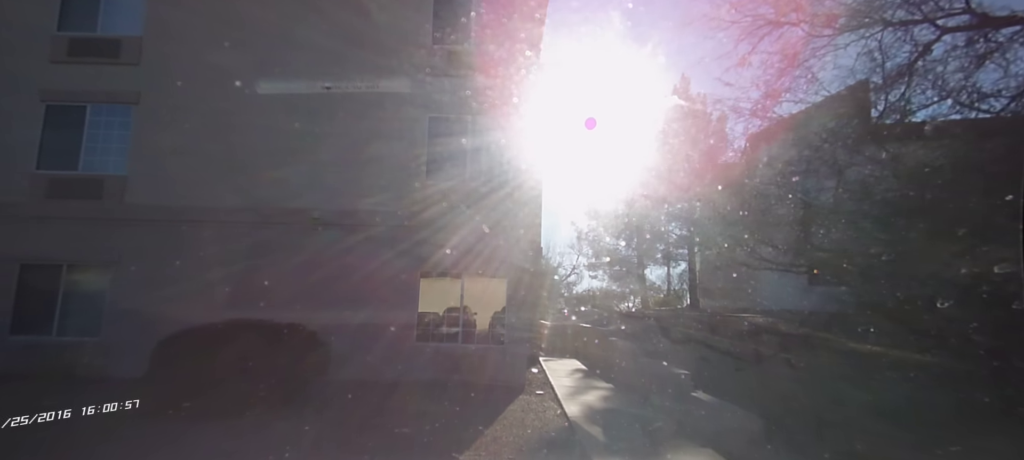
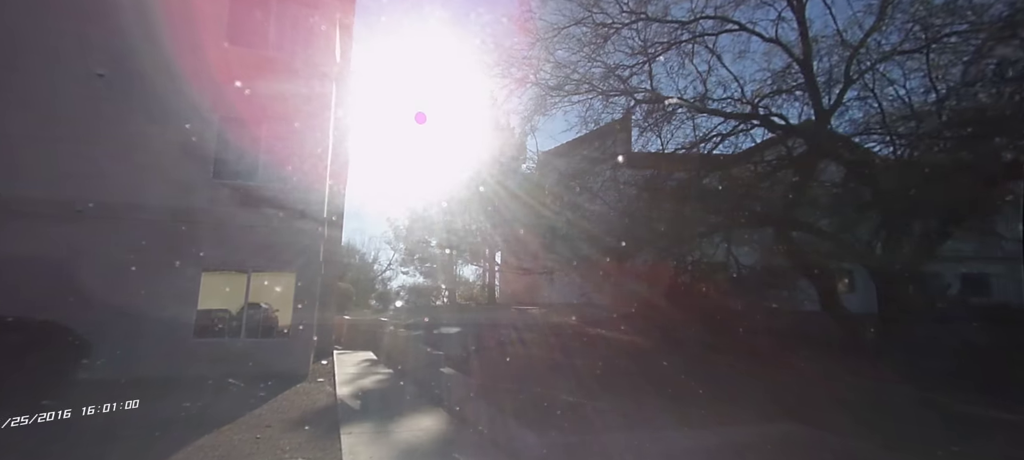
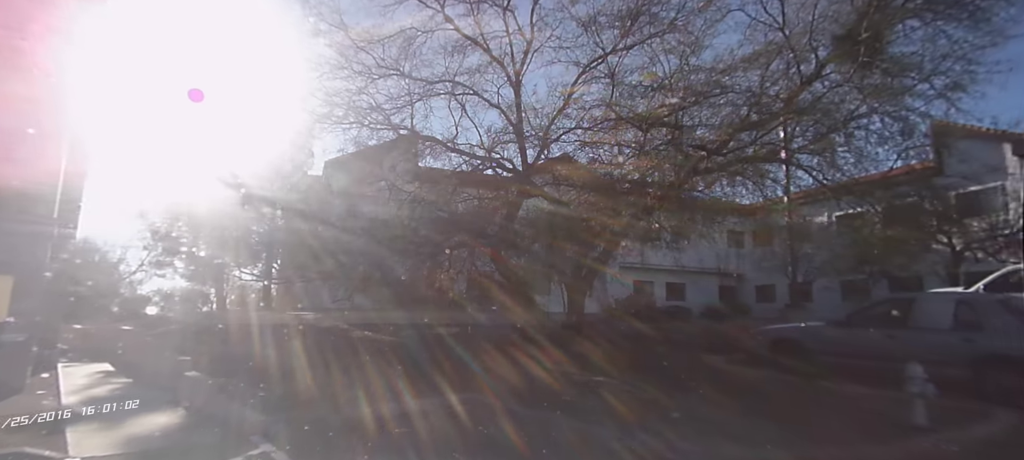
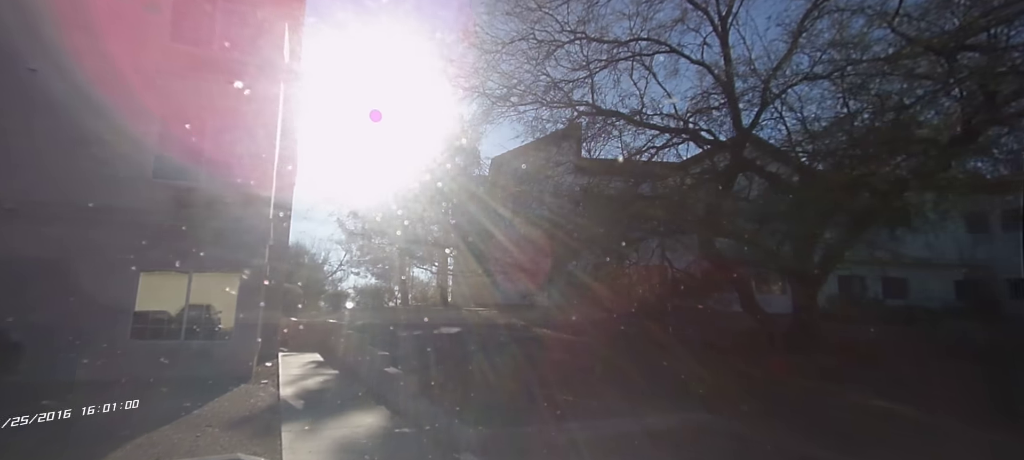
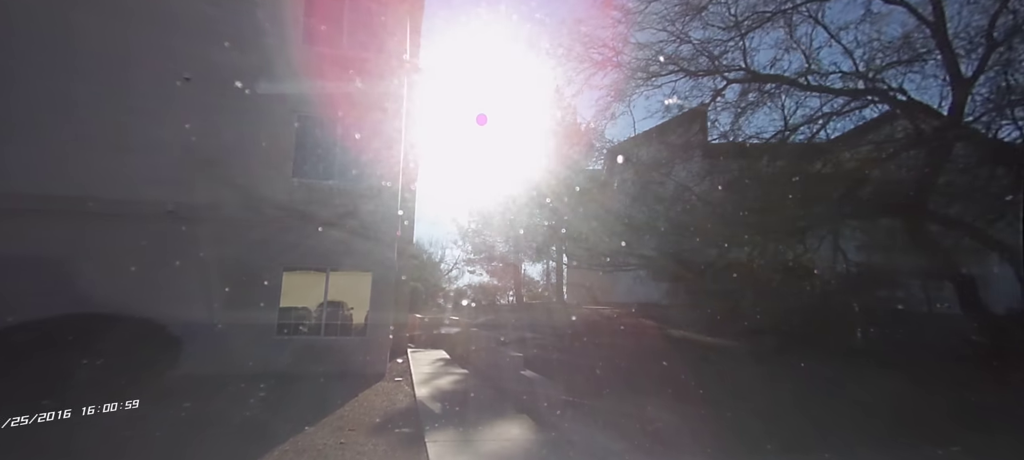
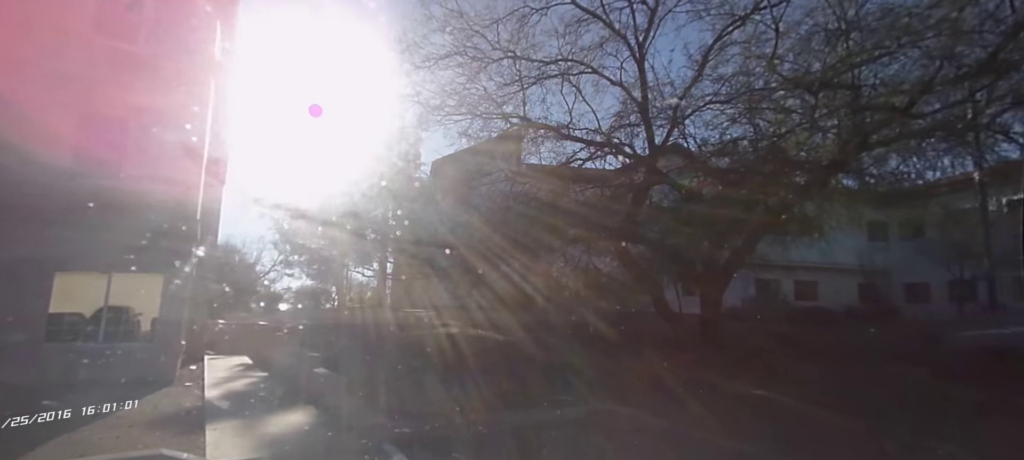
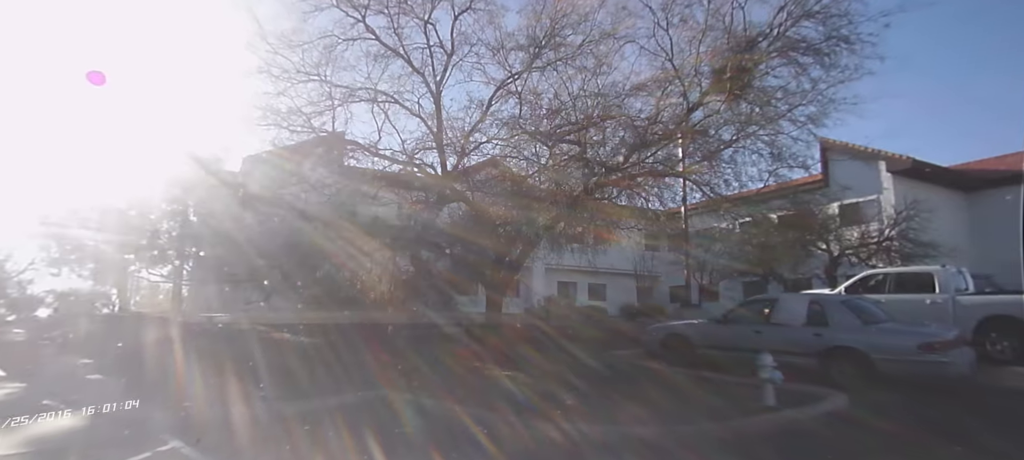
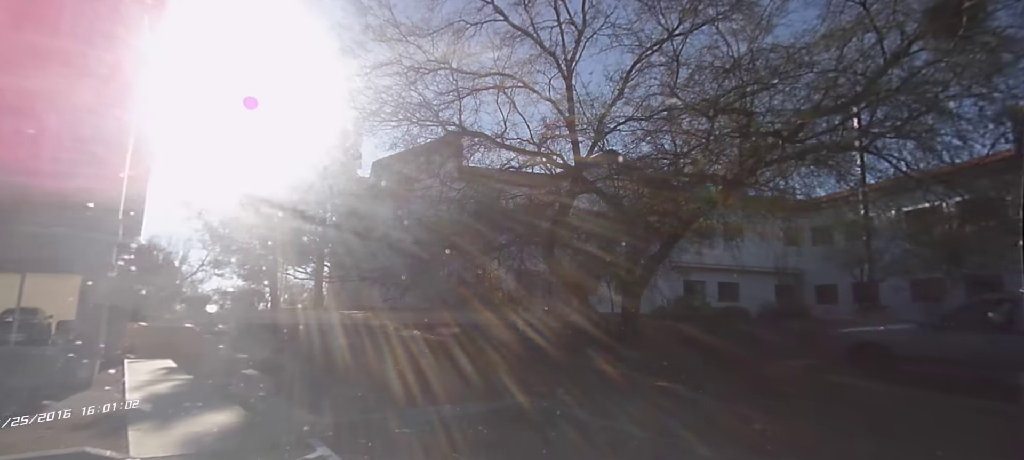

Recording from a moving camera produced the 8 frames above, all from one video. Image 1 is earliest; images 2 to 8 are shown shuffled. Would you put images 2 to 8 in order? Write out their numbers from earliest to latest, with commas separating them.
5, 2, 4, 6, 8, 3, 7
